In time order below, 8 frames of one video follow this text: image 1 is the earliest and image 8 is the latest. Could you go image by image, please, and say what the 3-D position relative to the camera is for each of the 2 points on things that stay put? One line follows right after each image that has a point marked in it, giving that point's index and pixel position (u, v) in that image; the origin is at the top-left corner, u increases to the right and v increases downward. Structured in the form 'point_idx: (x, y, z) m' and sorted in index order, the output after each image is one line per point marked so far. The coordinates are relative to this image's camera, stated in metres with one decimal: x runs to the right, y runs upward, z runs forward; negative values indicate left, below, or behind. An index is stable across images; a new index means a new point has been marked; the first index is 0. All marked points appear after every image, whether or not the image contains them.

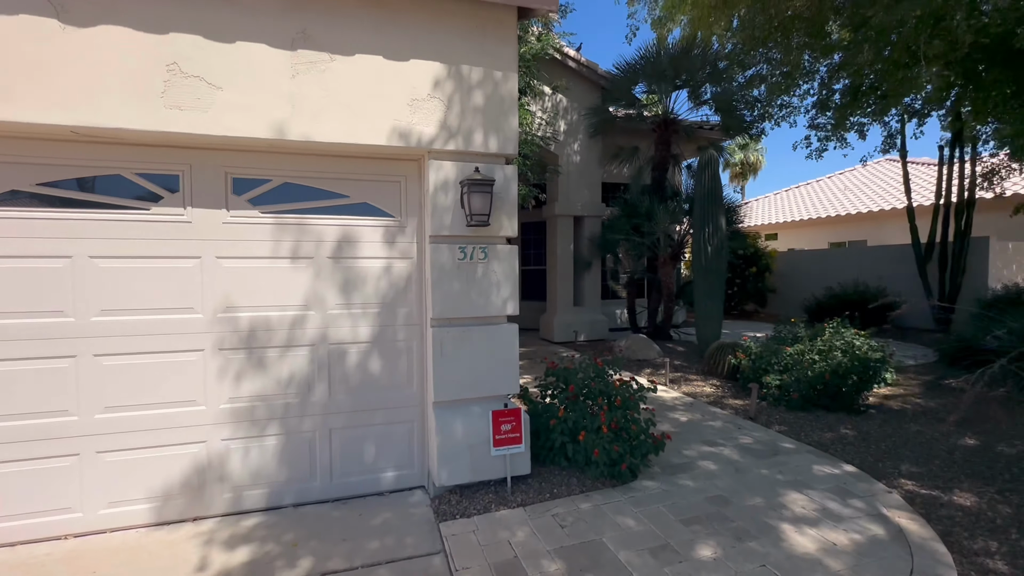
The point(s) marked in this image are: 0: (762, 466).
0: (+2.2, -1.6, +4.2) m
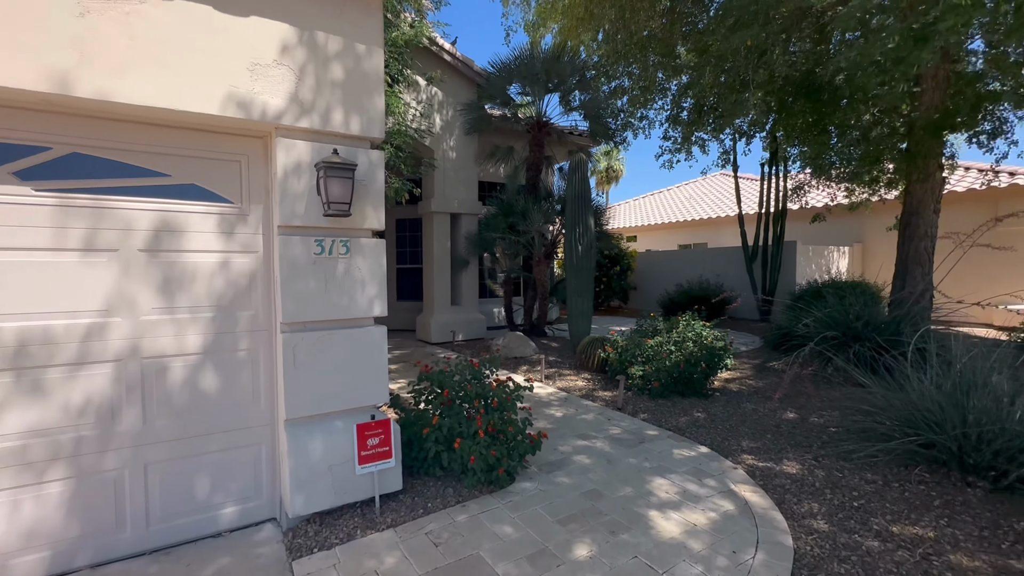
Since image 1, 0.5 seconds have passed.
0: (+1.1, -1.6, +4.4) m
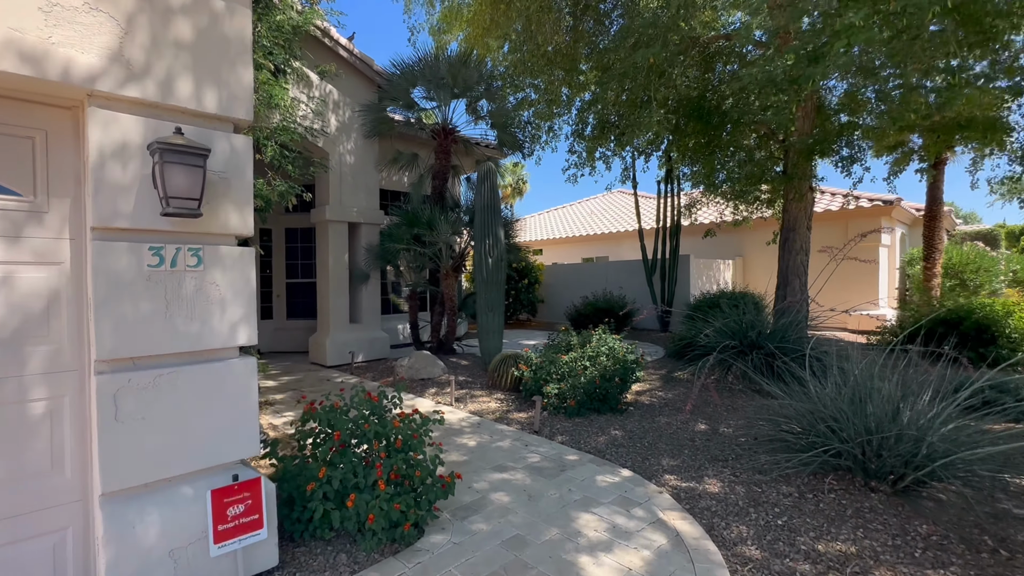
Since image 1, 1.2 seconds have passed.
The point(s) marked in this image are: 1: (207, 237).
0: (+0.3, -1.7, +4.0) m
1: (-1.7, +0.3, +2.7) m
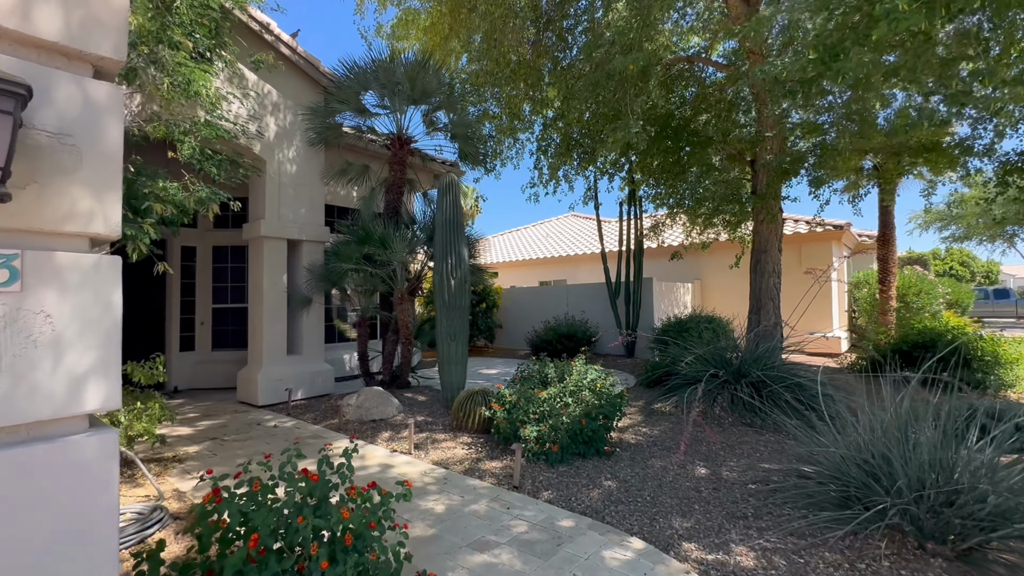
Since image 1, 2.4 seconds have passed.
0: (+0.3, -1.9, +3.1) m
1: (-1.7, +0.2, +1.6) m
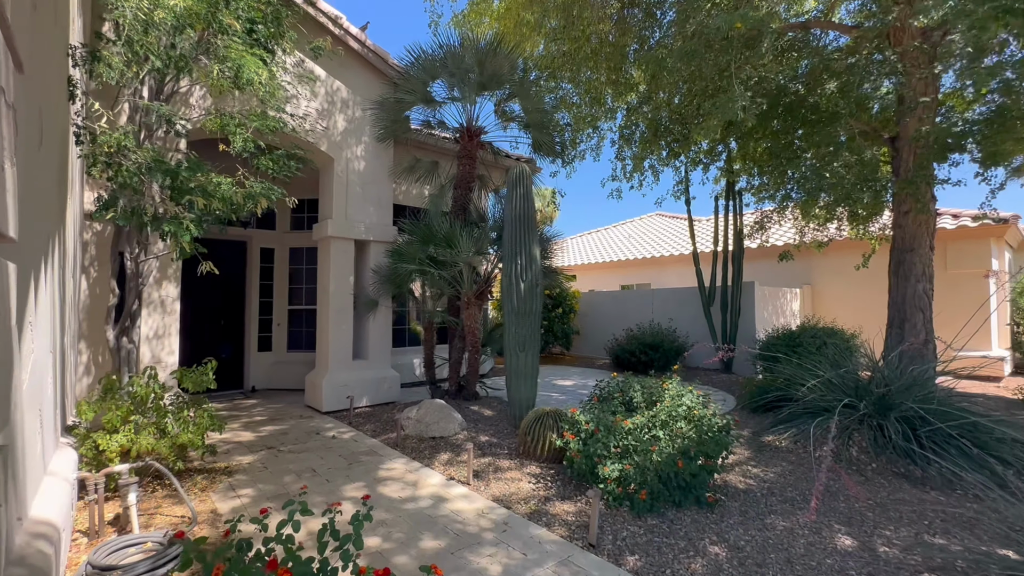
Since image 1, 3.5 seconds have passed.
0: (+0.6, -1.9, +2.1) m
1: (-1.5, +0.2, +1.0) m
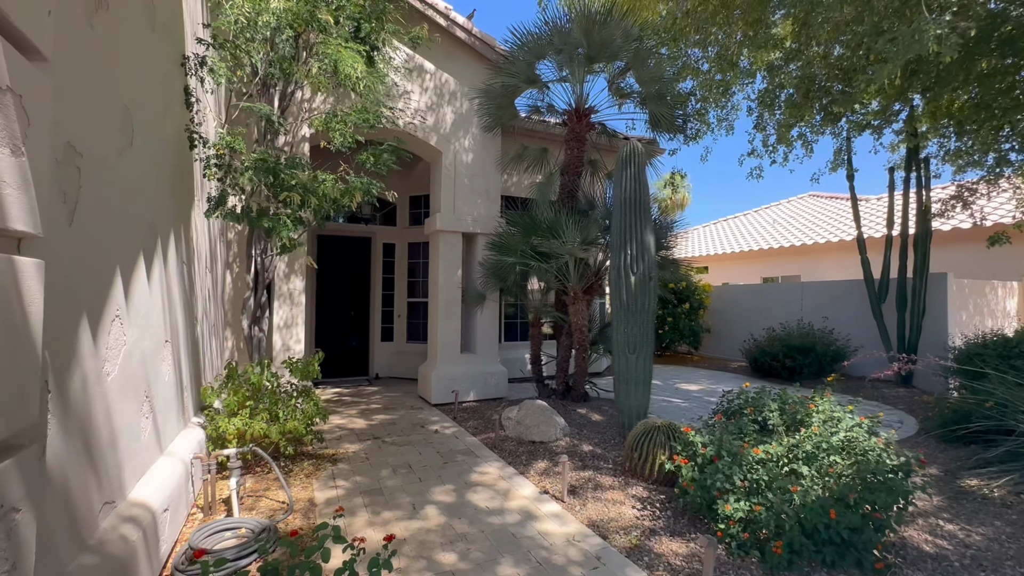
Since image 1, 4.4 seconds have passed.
0: (+0.7, -1.9, +1.4) m
1: (-1.6, +0.2, +0.9) m
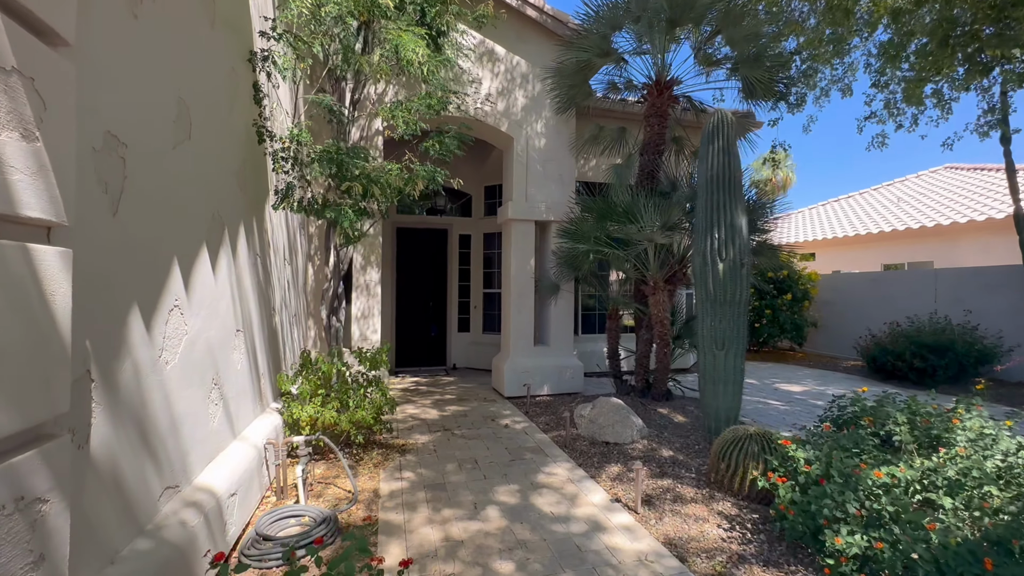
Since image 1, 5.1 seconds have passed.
0: (+0.8, -1.8, +1.0) m
1: (-1.6, +0.2, +0.9) m
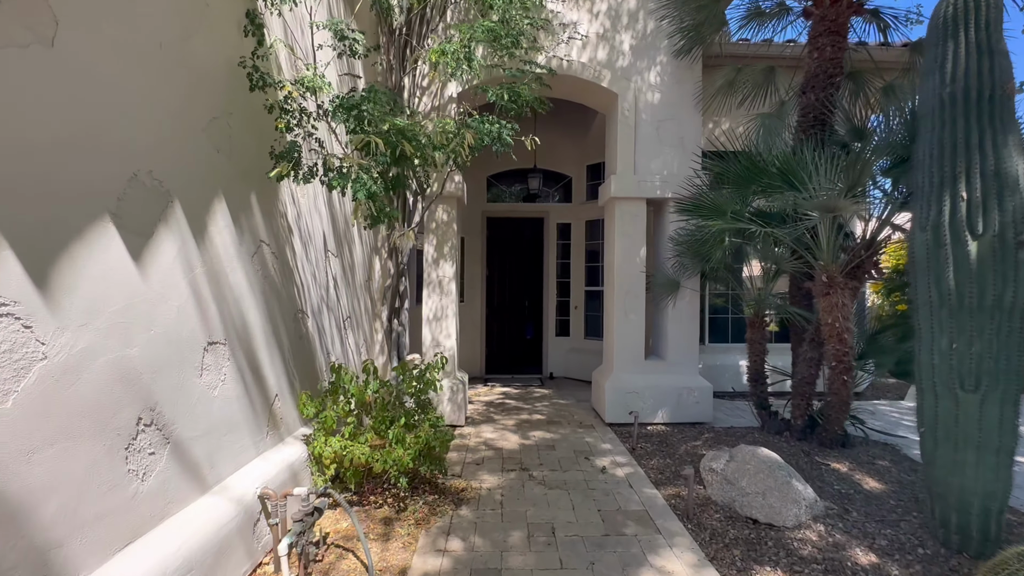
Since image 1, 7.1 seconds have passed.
0: (+0.5, -1.8, -0.6) m
1: (-1.9, +0.2, -0.2) m
